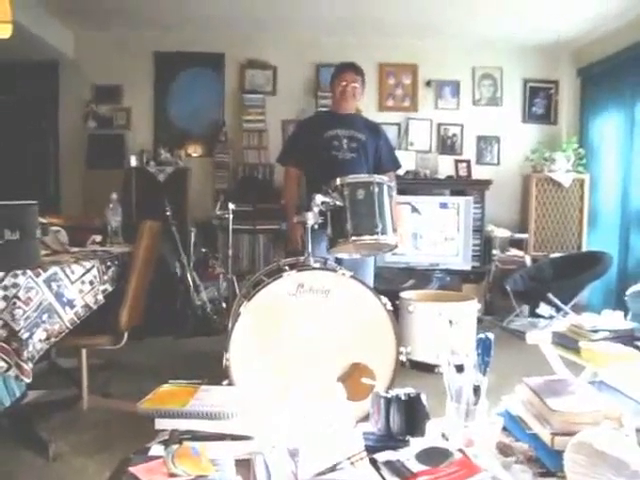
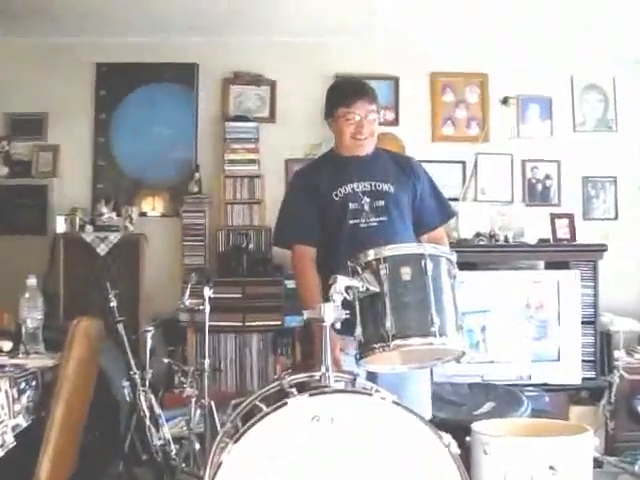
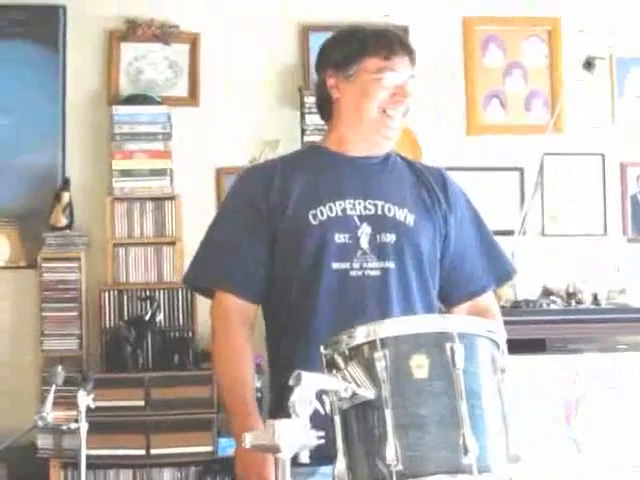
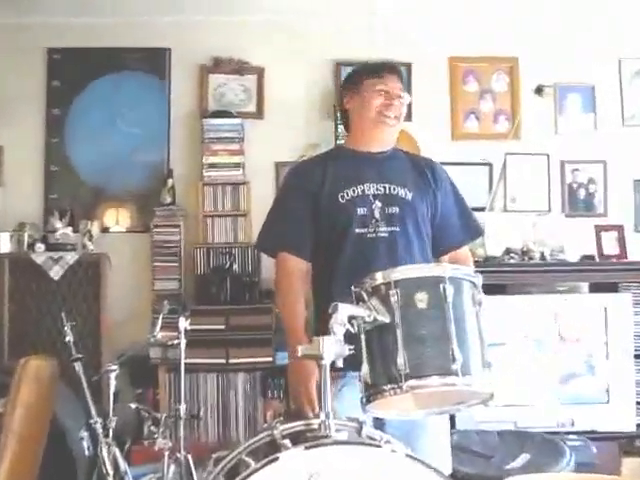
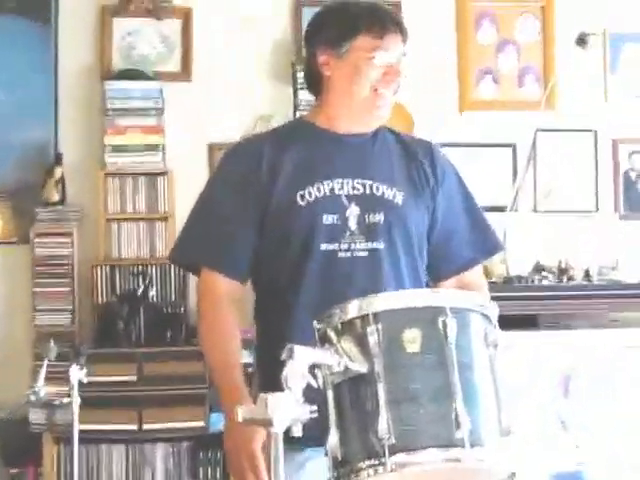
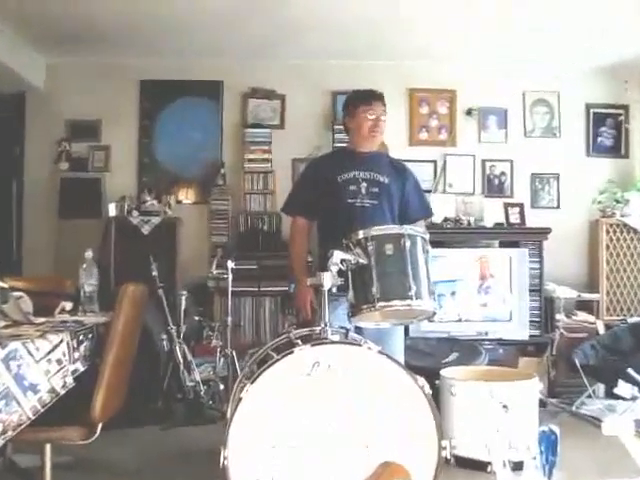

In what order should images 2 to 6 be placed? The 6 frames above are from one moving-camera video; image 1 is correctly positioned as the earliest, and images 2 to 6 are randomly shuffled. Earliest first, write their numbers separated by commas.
6, 2, 4, 5, 3
